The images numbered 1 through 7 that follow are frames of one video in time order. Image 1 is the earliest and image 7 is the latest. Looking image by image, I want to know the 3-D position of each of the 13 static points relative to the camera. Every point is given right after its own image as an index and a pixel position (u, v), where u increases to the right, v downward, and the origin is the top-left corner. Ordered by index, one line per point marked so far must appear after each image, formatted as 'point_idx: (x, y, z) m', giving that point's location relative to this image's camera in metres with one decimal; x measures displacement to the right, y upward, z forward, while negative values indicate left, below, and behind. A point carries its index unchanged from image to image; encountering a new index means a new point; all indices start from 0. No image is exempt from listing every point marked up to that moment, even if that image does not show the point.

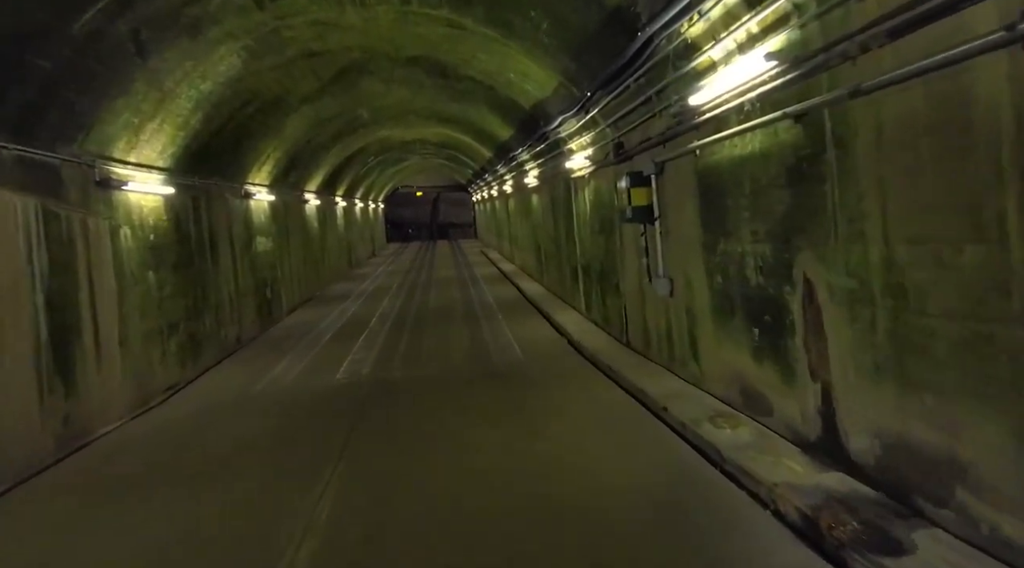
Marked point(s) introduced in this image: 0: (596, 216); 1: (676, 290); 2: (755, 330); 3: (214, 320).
0: (+1.1, +0.8, +9.6) m
1: (+1.4, -0.1, +6.5) m
2: (+1.6, -0.3, +4.9) m
3: (-4.2, -0.5, +10.5) m
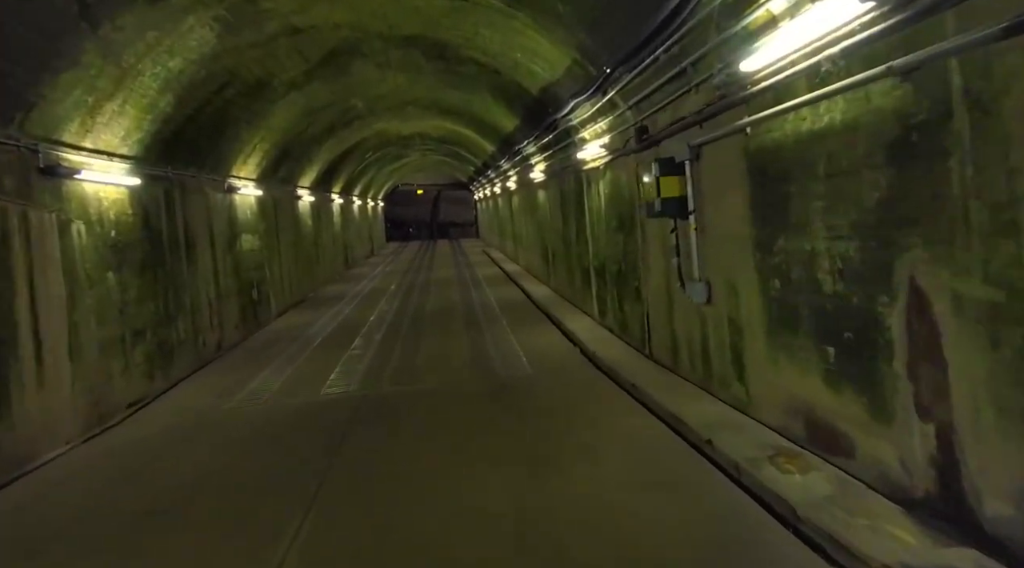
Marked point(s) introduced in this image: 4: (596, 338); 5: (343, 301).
0: (+1.1, +0.8, +8.6) m
1: (+1.5, -0.1, +5.5) m
2: (+1.7, -0.3, +3.9) m
3: (-4.1, -0.5, +9.5) m
4: (+1.0, -0.6, +8.7) m
5: (-3.7, -0.4, +16.5) m
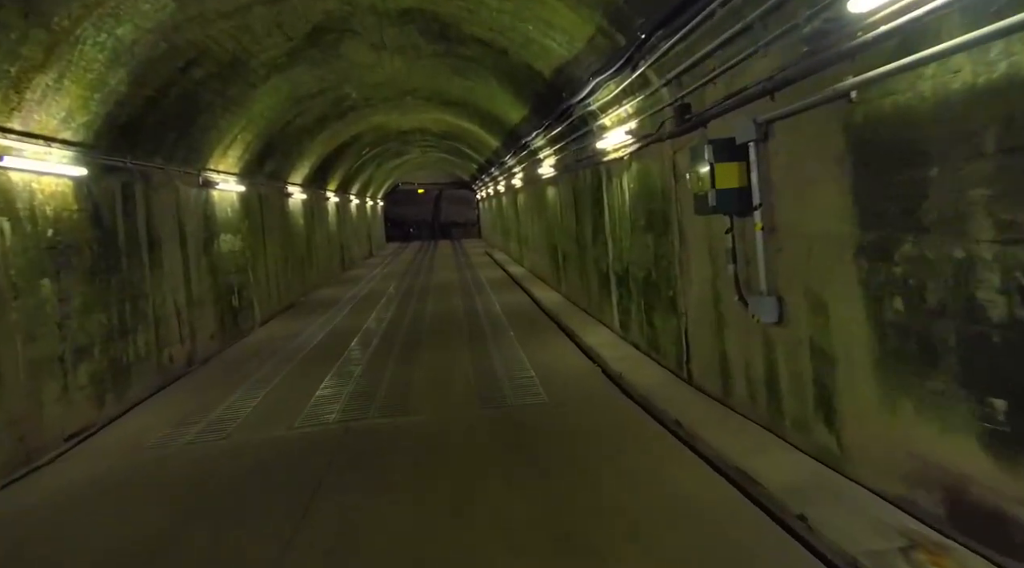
0: (+1.3, +0.7, +7.4) m
1: (+1.6, -0.2, +4.3) m
2: (+1.8, -0.4, +2.7) m
3: (-4.0, -0.6, +8.3) m
4: (+1.1, -0.7, +7.4) m
5: (-3.6, -0.5, +15.3) m
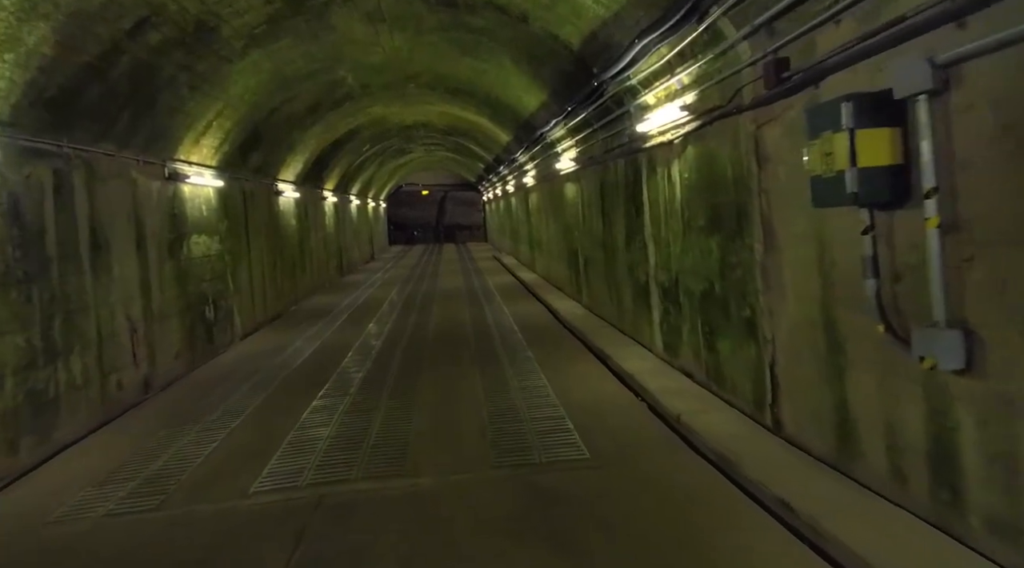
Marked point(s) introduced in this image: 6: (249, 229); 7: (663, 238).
0: (+1.5, +0.6, +5.8) m
1: (+1.8, -0.3, +2.8) m
2: (+1.9, -0.5, +1.2) m
3: (-3.8, -0.7, +6.8) m
4: (+1.3, -0.8, +5.9) m
5: (-3.3, -0.6, +13.7) m
6: (-4.4, +0.9, +12.4) m
7: (+1.4, +0.4, +6.9) m
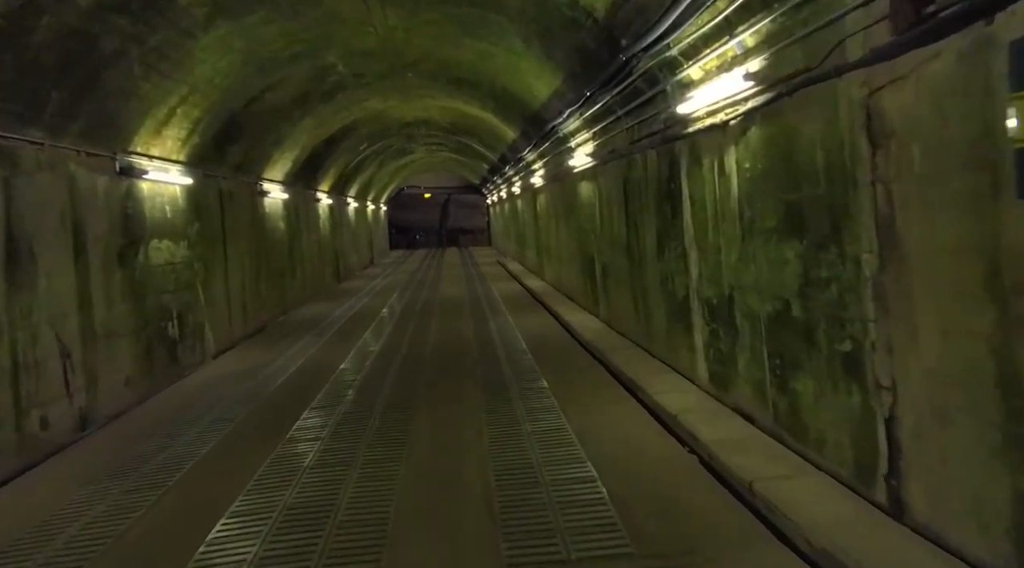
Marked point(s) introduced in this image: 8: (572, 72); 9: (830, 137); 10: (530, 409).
0: (+1.5, +0.5, +4.5) m
1: (+1.8, -0.4, +1.4) m
2: (+2.0, -0.6, -0.1) m
3: (-3.7, -0.8, +5.5) m
4: (+1.4, -1.0, +4.6) m
5: (-3.2, -0.8, +12.5) m
6: (-4.2, +0.8, +11.1) m
7: (+1.5, +0.3, +5.6) m
8: (+0.7, +2.4, +8.4) m
9: (+1.6, +0.7, +3.8) m
10: (+0.2, -1.0, +6.3) m
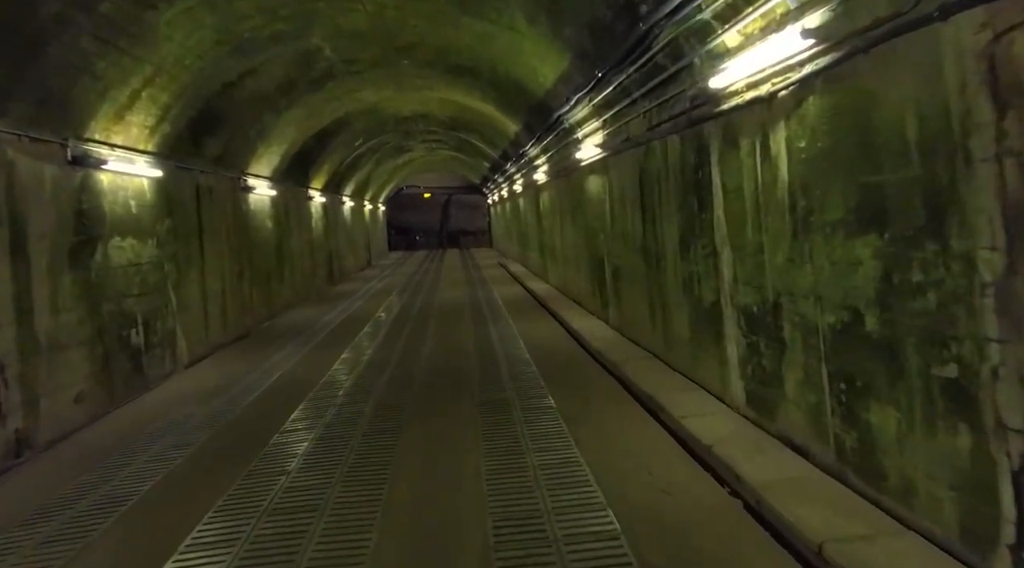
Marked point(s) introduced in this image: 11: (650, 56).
0: (+1.5, +0.5, +3.6) m
1: (+1.8, -0.4, +0.6) m
2: (+2.0, -0.6, -1.0) m
3: (-3.7, -0.8, +4.7) m
4: (+1.4, -1.0, +3.7) m
5: (-3.2, -0.8, +11.6) m
6: (-4.2, +0.7, +10.3) m
7: (+1.5, +0.3, +4.7) m
8: (+0.7, +2.4, +7.6) m
9: (+1.6, +0.7, +2.9) m
10: (+0.2, -1.1, +5.5) m
11: (+1.1, +1.8, +6.0) m
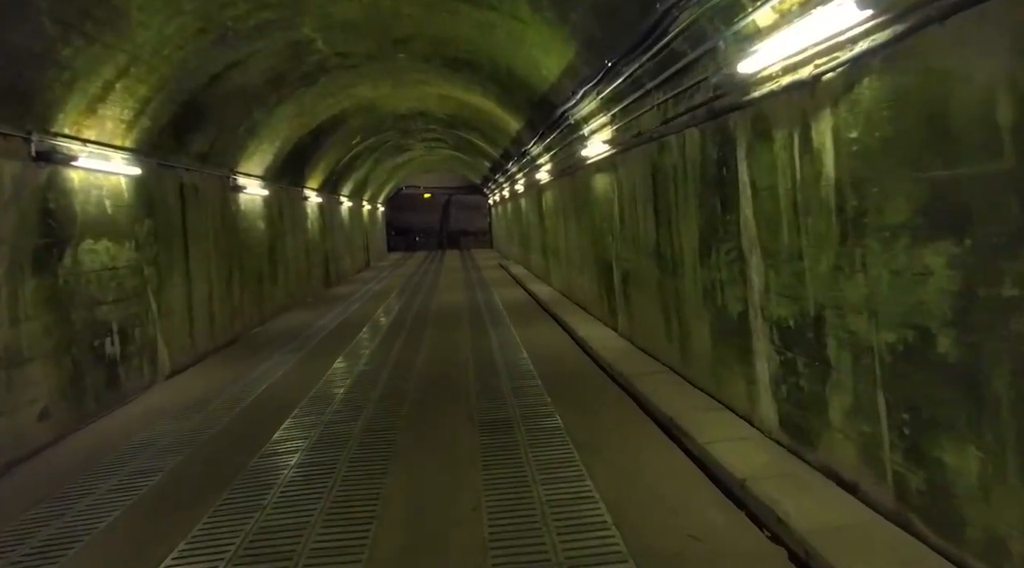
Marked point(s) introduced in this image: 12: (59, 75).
0: (+1.6, +0.4, +3.1) m
1: (+1.9, -0.5, 0.0) m
2: (+2.0, -0.7, -1.5) m
3: (-3.6, -0.9, +4.1) m
4: (+1.4, -1.0, +3.2) m
5: (-3.2, -0.9, +11.1) m
6: (-4.2, +0.7, +9.7) m
7: (+1.5, +0.2, +4.2) m
8: (+0.7, +2.3, +7.0) m
9: (+1.6, +0.7, +2.4) m
10: (+0.2, -1.1, +4.9) m
11: (+1.1, +1.8, +5.5) m
12: (-3.7, +1.7, +6.0) m
